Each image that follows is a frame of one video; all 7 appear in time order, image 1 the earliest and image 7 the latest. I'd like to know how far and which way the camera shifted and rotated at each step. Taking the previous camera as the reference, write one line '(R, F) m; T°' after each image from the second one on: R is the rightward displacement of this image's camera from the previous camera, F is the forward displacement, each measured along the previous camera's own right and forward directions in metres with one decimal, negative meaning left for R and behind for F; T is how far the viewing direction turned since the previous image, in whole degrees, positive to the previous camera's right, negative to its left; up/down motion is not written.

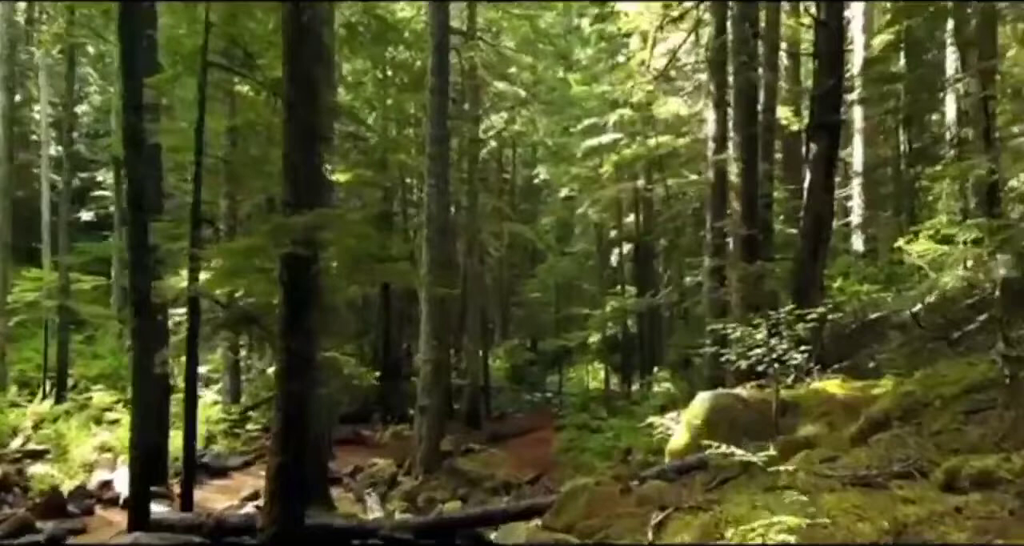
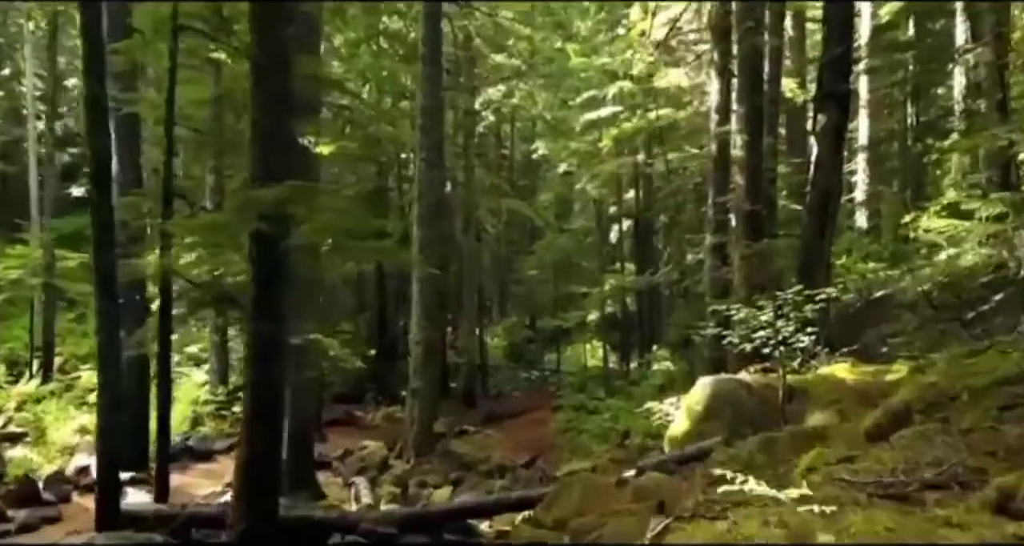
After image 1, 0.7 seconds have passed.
(+0.1, +0.5) m; 0°
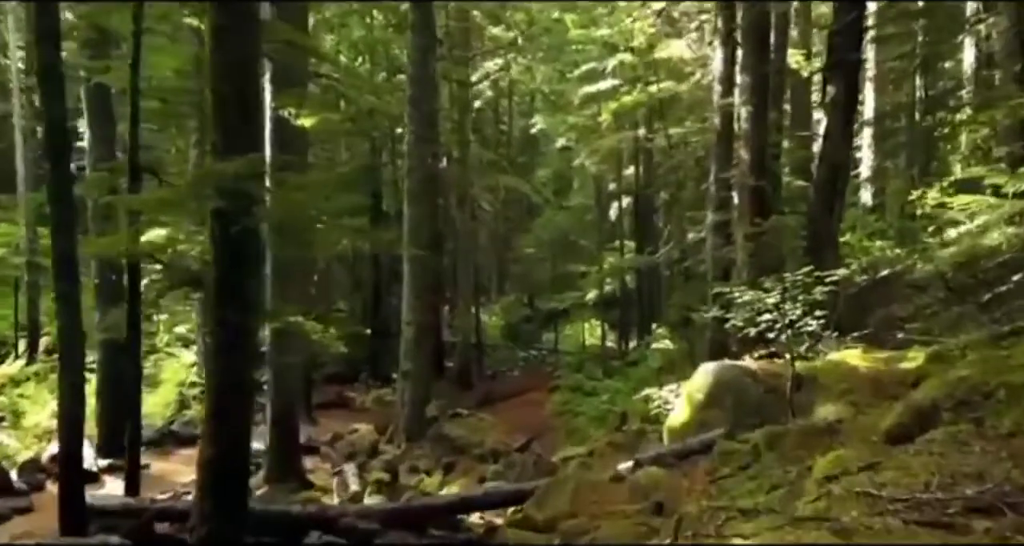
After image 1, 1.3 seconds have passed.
(+0.1, +0.5) m; 0°
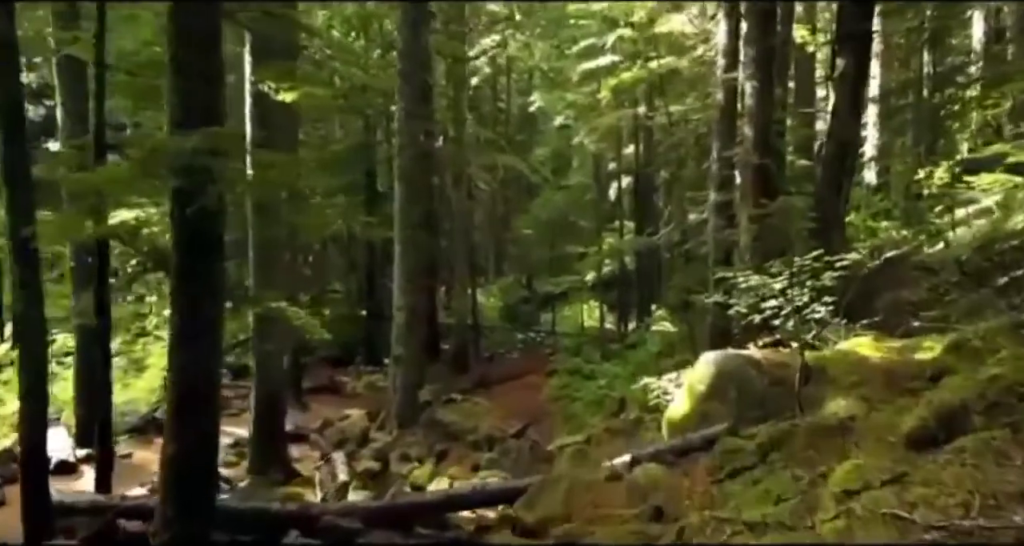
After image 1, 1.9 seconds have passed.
(+0.1, +0.5) m; 0°
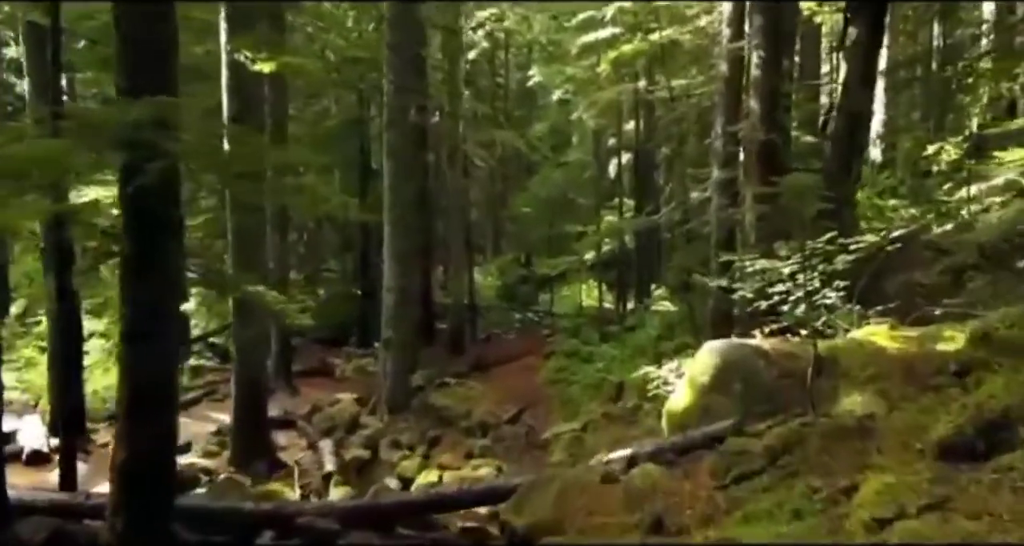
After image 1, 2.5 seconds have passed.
(+0.1, +0.5) m; 0°
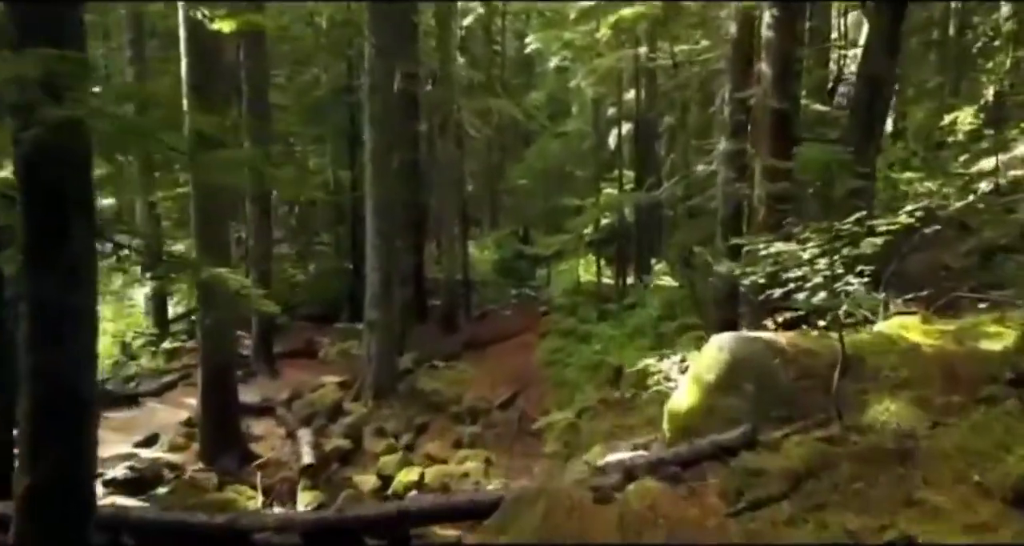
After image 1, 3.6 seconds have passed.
(+0.1, +0.8) m; 0°
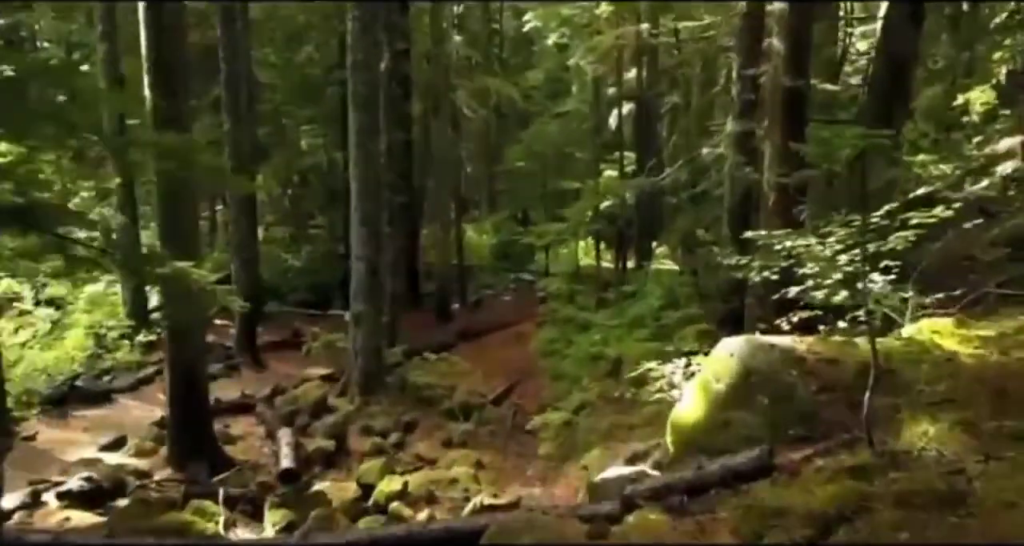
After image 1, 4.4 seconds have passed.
(+0.1, +0.7) m; 0°
